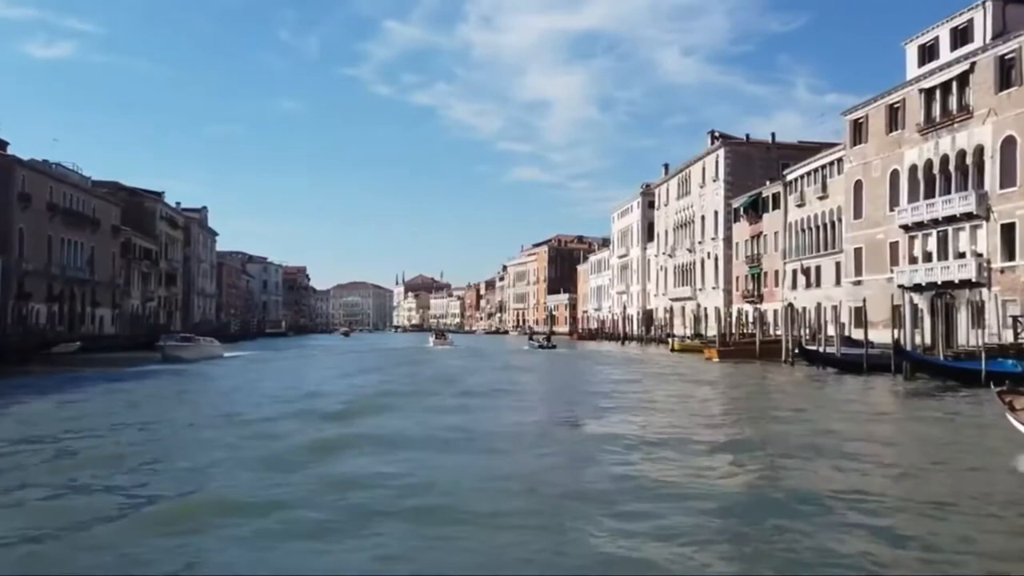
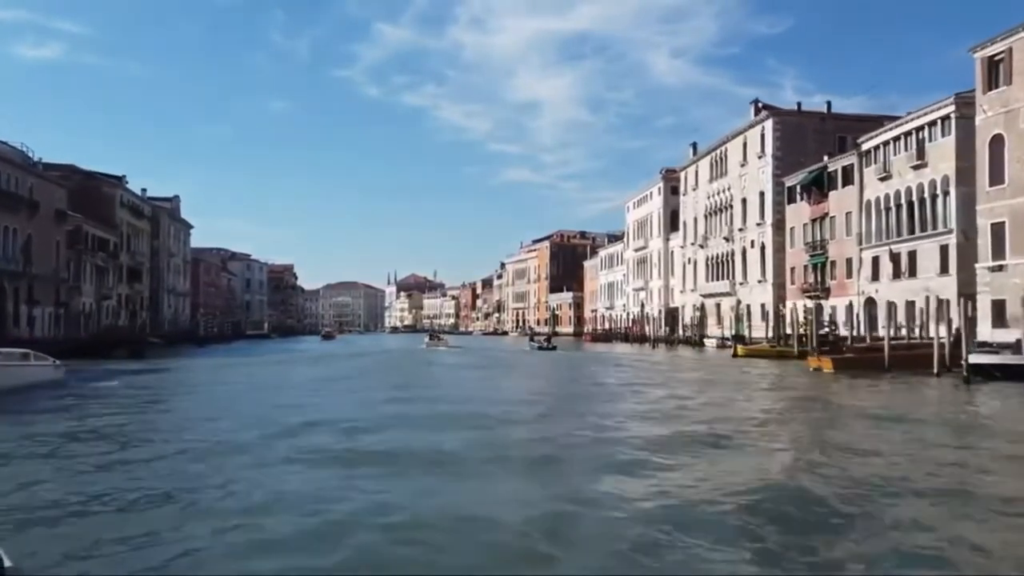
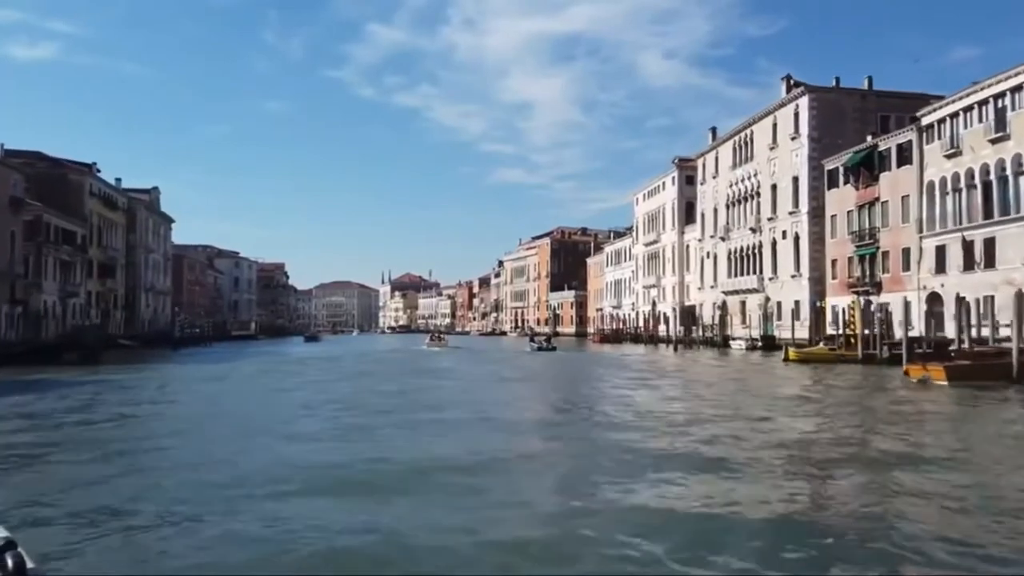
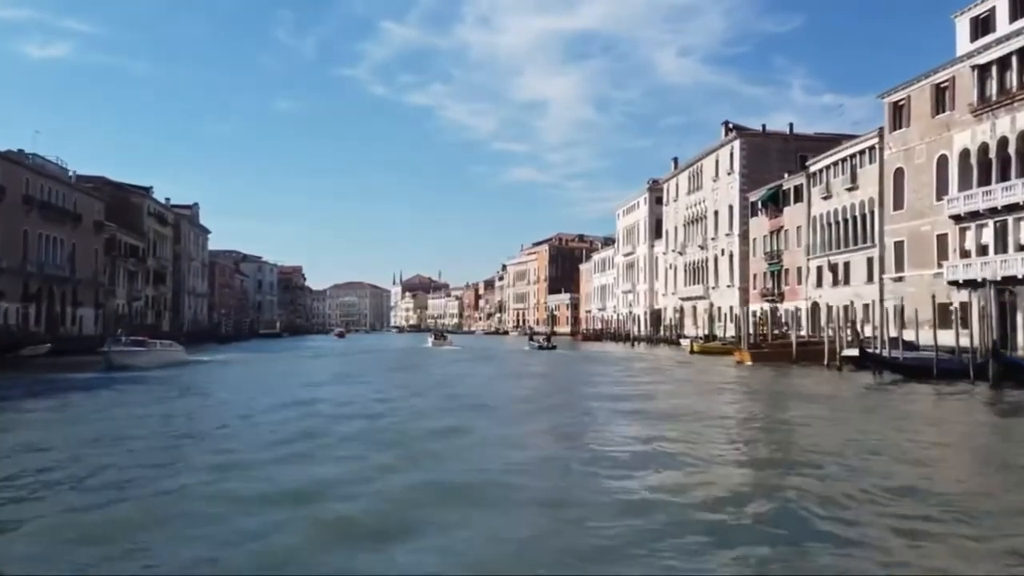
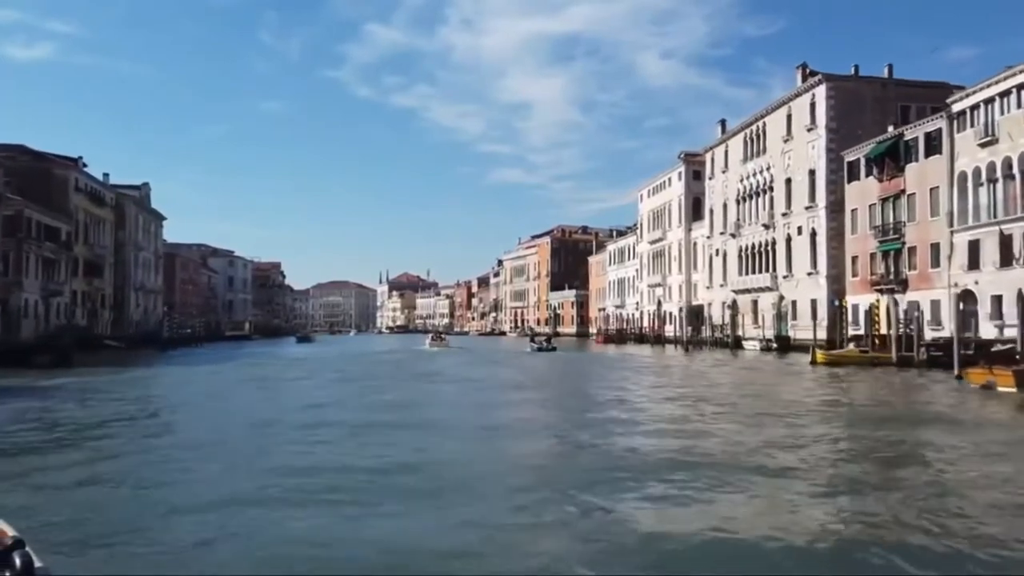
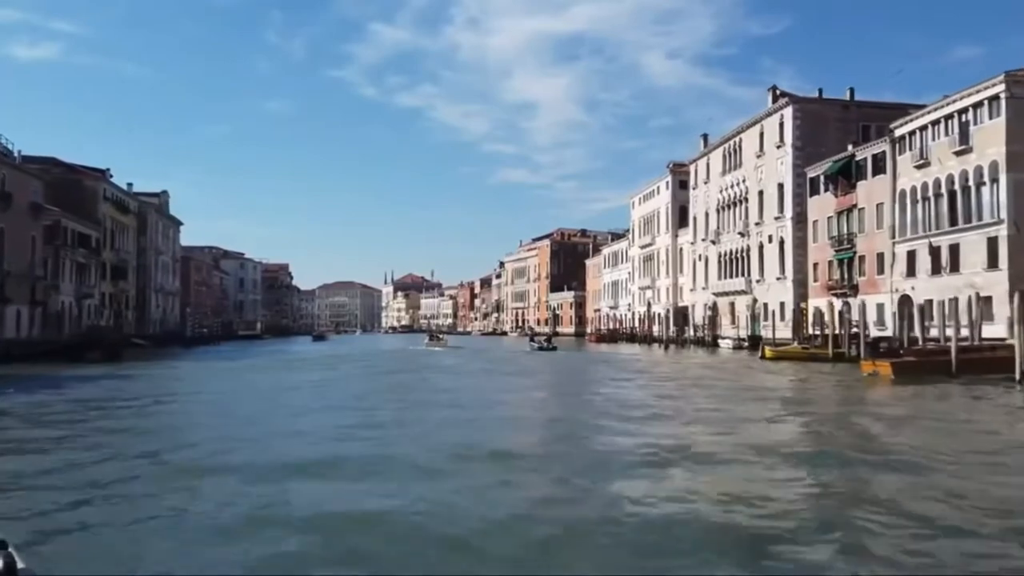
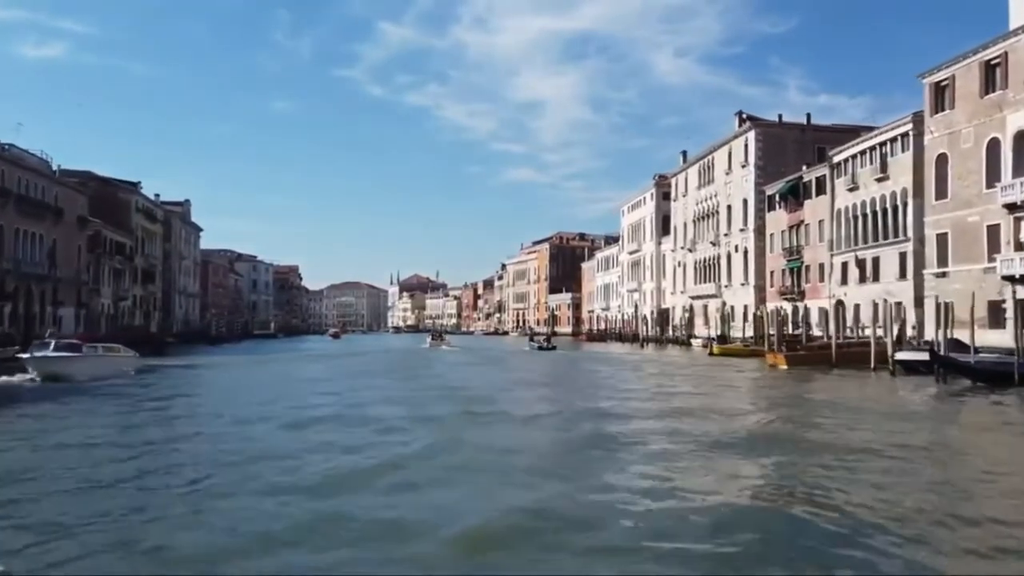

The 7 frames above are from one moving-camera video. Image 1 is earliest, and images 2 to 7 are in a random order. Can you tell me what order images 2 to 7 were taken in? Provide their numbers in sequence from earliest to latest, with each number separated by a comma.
4, 7, 2, 6, 3, 5
